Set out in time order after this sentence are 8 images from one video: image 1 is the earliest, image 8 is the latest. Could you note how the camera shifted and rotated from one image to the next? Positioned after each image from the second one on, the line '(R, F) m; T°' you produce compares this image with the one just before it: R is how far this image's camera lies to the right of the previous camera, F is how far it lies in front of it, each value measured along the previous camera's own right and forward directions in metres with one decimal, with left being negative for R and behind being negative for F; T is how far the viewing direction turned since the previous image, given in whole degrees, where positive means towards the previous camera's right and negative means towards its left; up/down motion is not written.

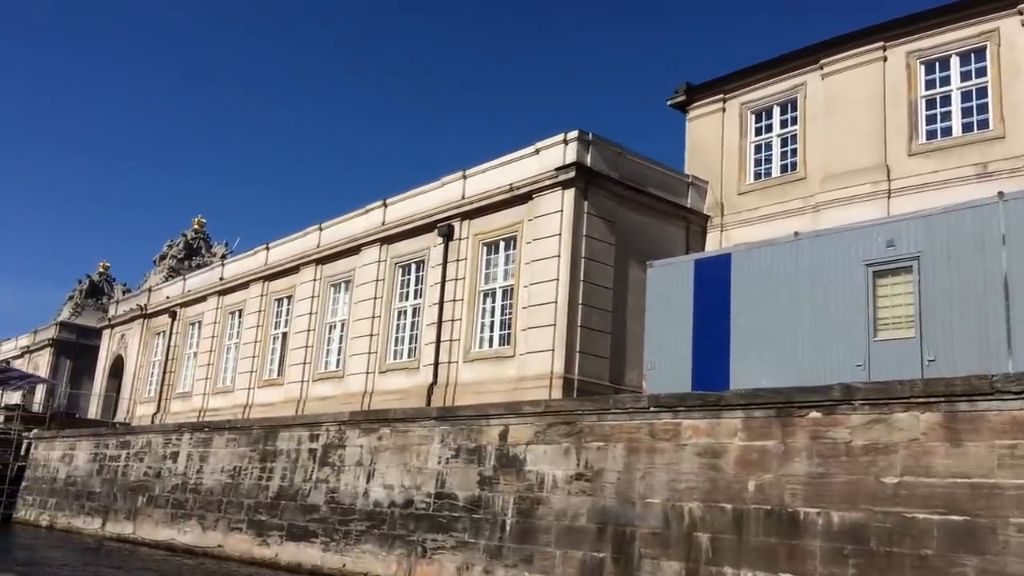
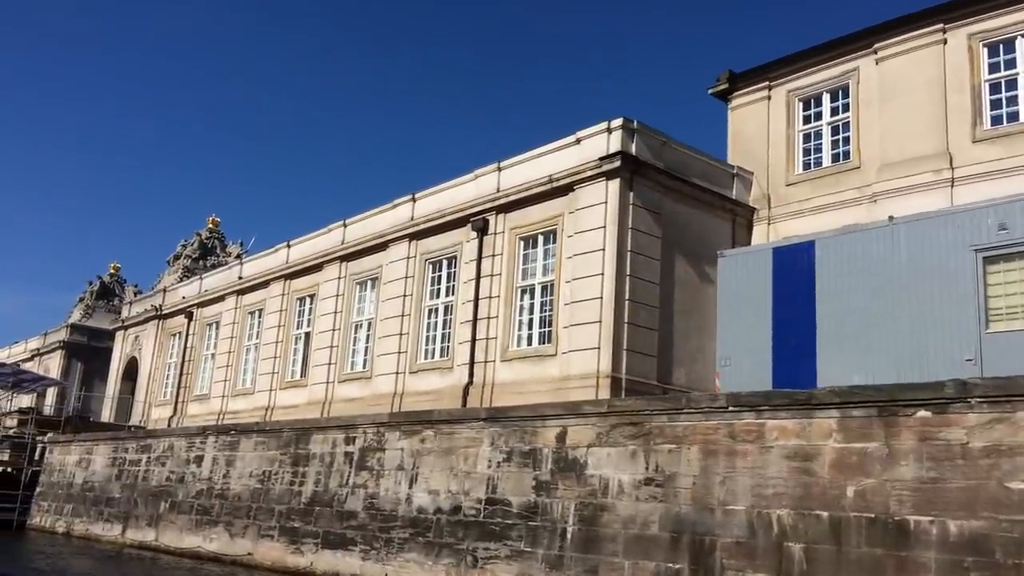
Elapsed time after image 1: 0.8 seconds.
(-0.7, +0.7) m; 0°
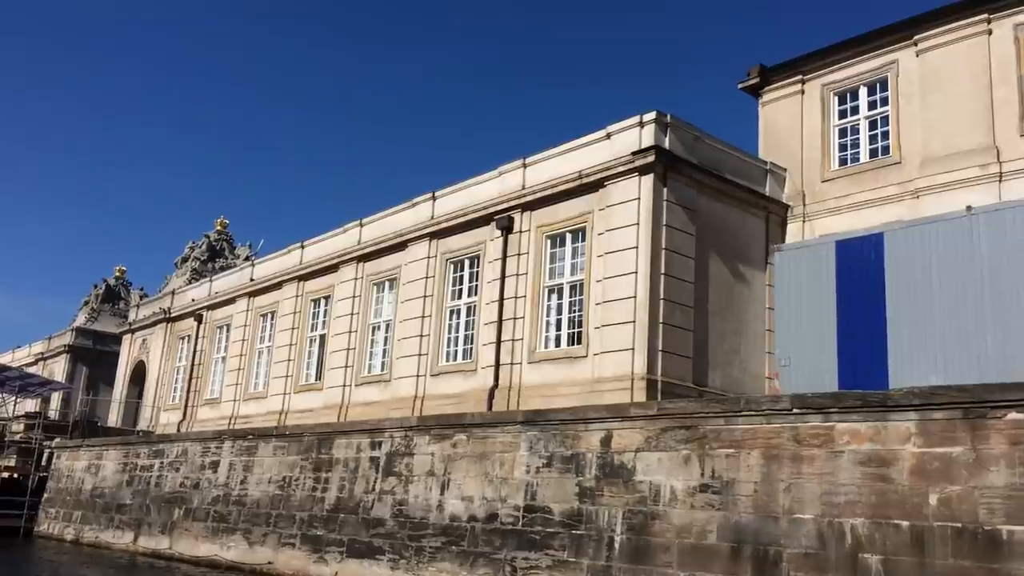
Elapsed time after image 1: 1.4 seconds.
(-0.5, +0.6) m; 0°
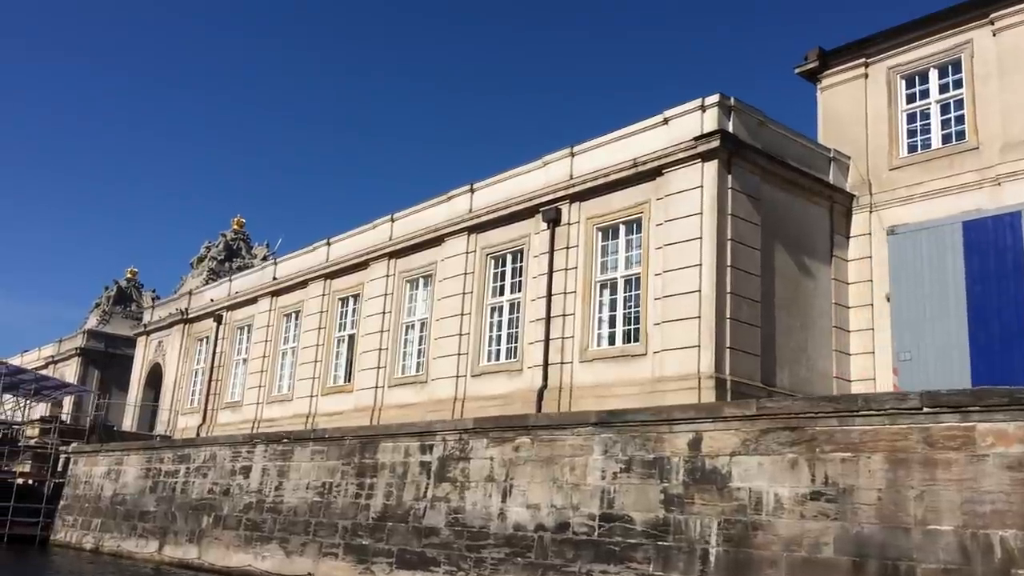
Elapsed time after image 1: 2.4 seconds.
(-0.8, +0.9) m; 0°
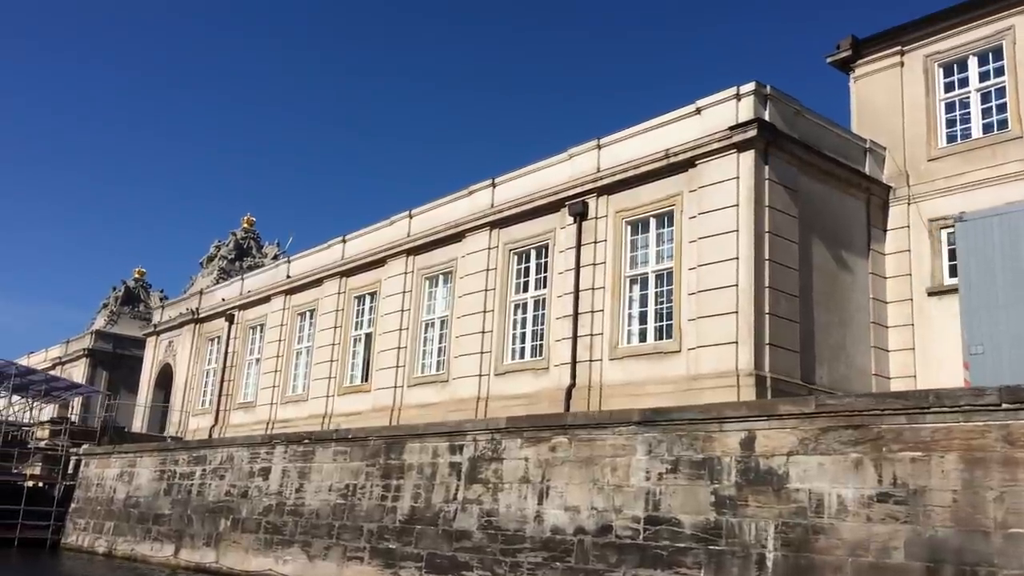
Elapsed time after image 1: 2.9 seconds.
(-0.4, +0.5) m; 0°
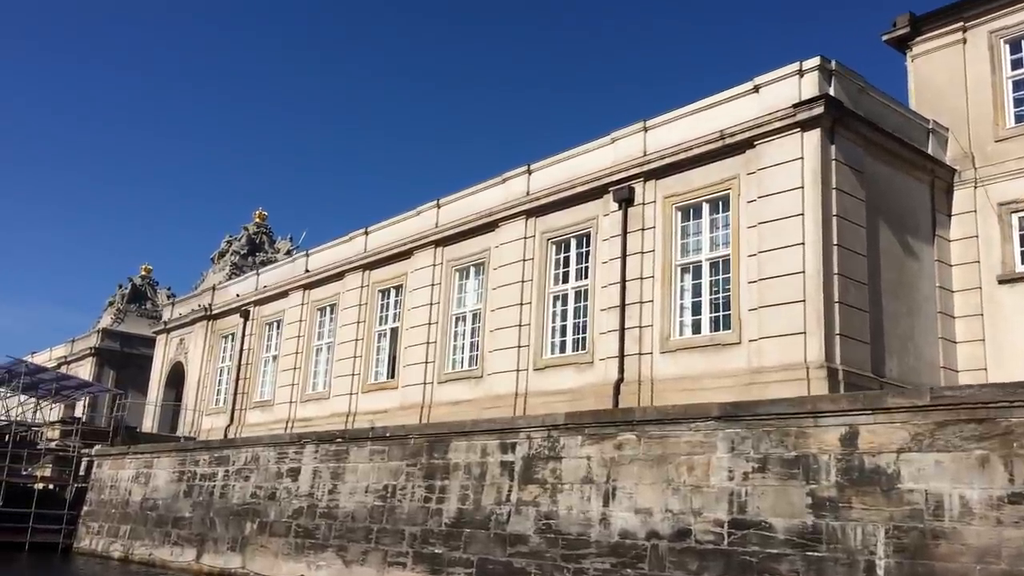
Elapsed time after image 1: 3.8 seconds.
(-0.8, +0.8) m; 0°
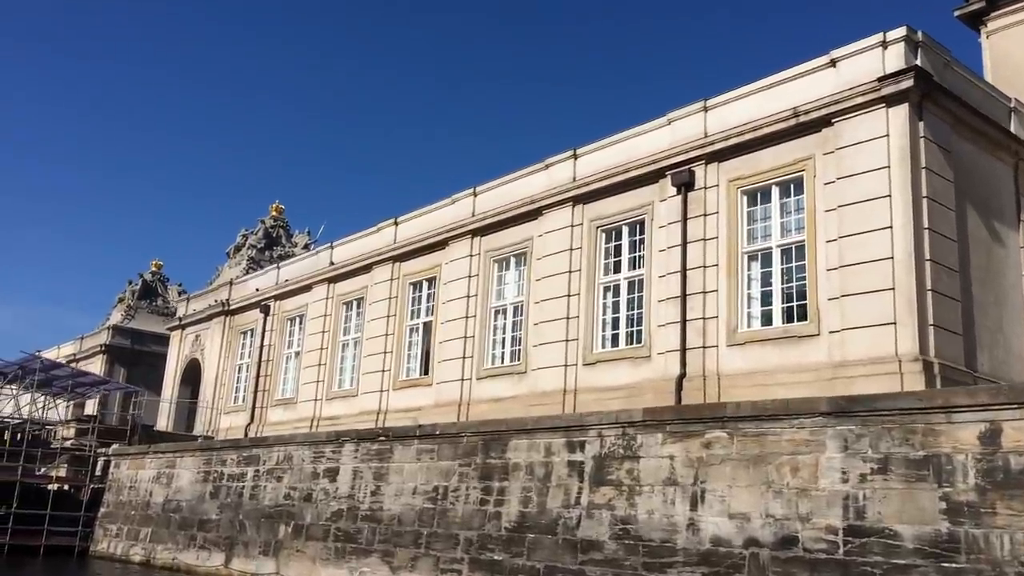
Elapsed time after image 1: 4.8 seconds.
(-0.8, +0.9) m; 0°
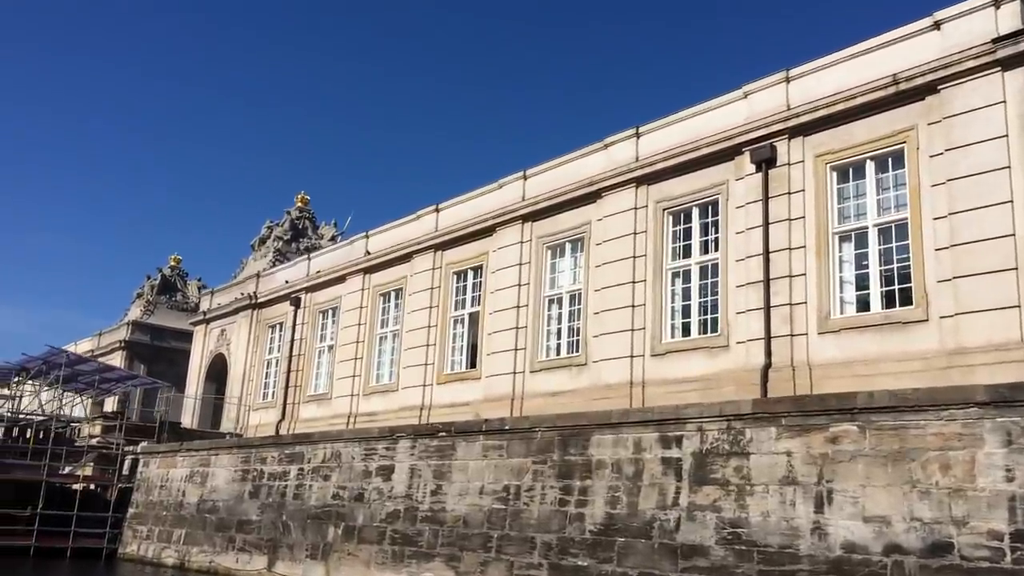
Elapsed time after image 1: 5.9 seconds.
(-0.9, +1.0) m; 0°
